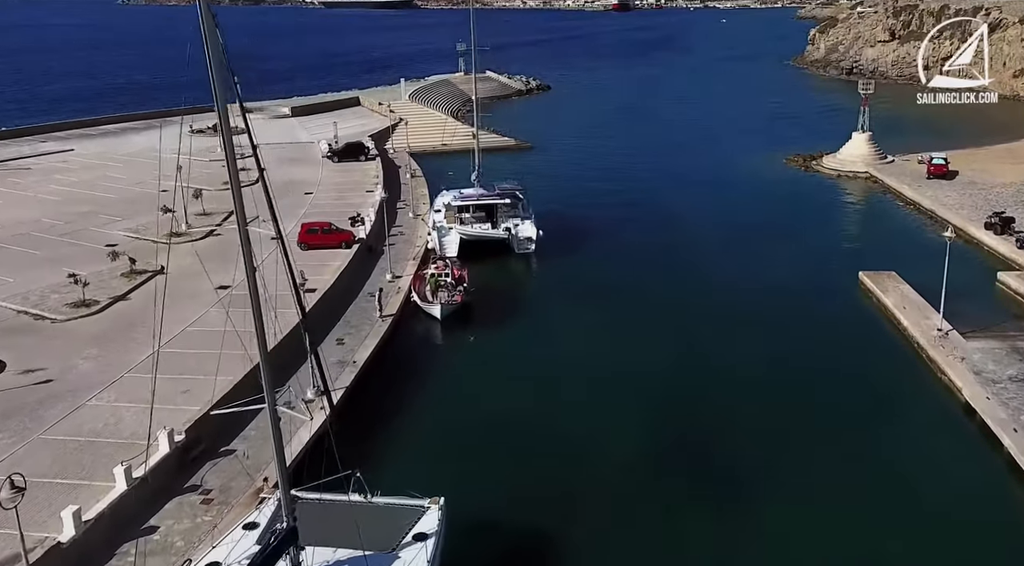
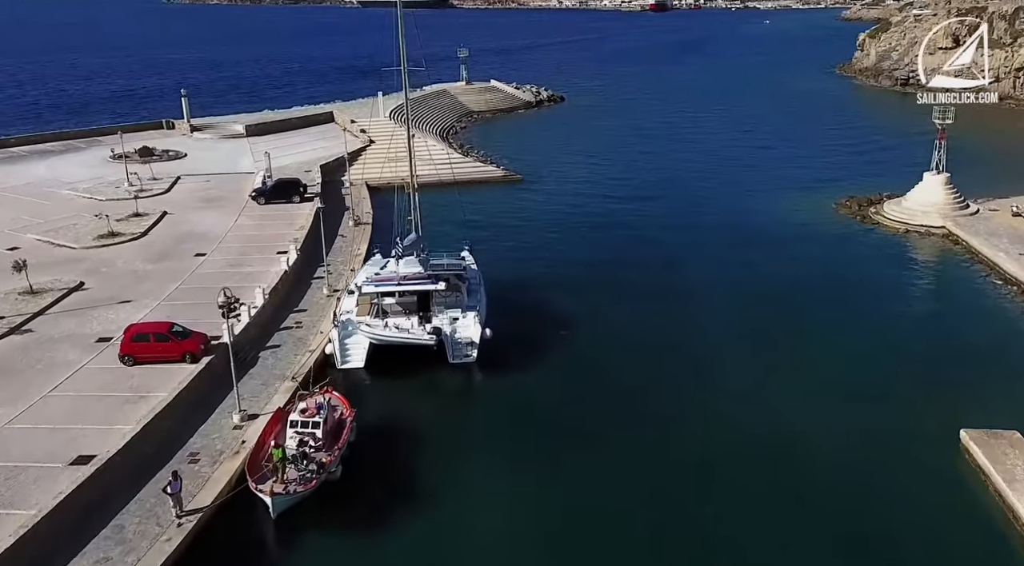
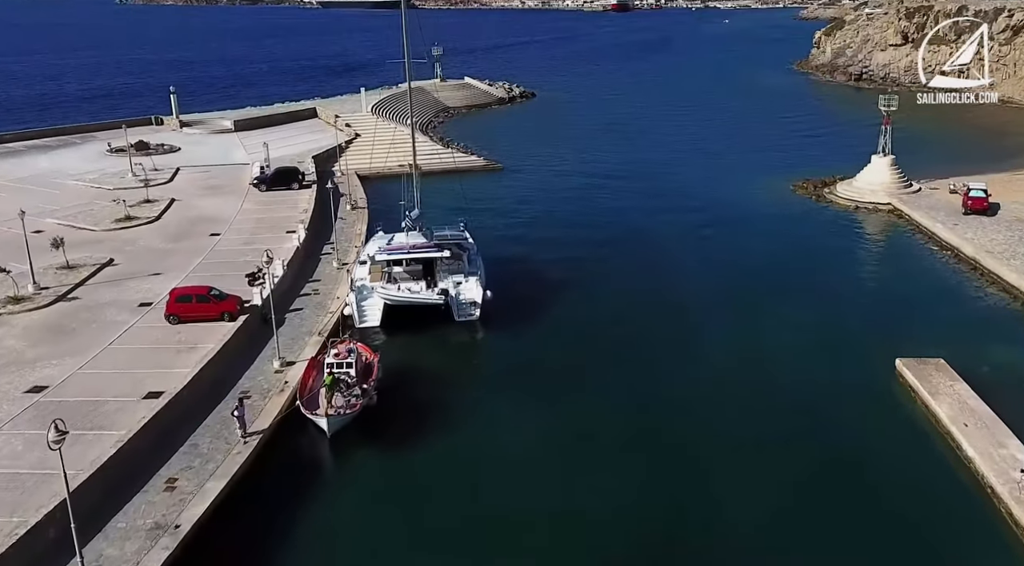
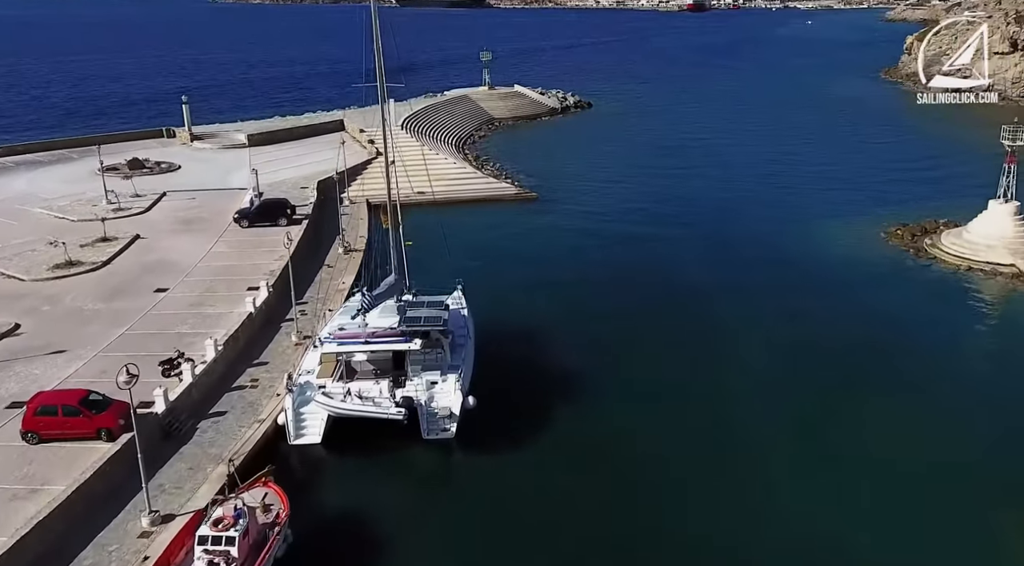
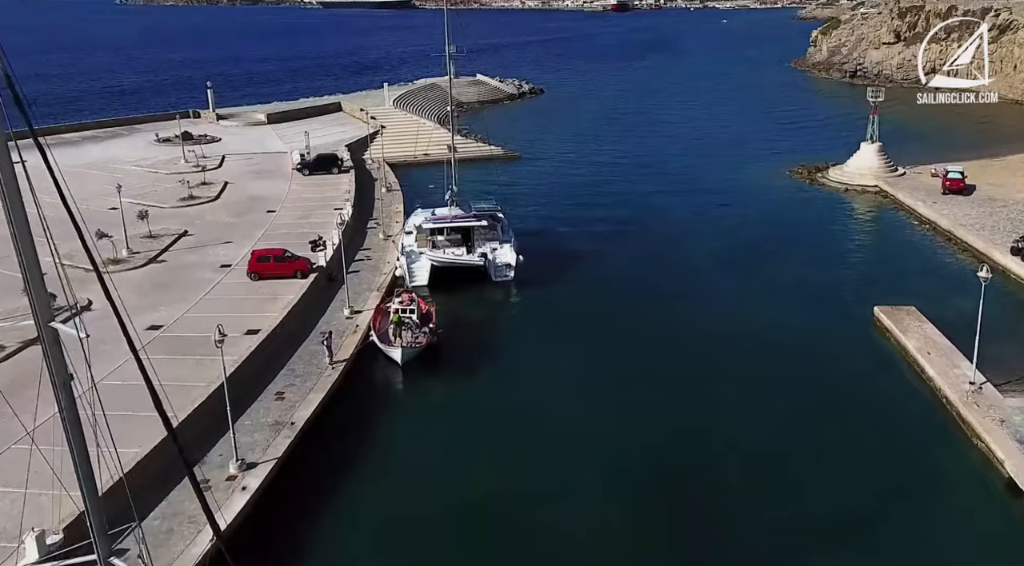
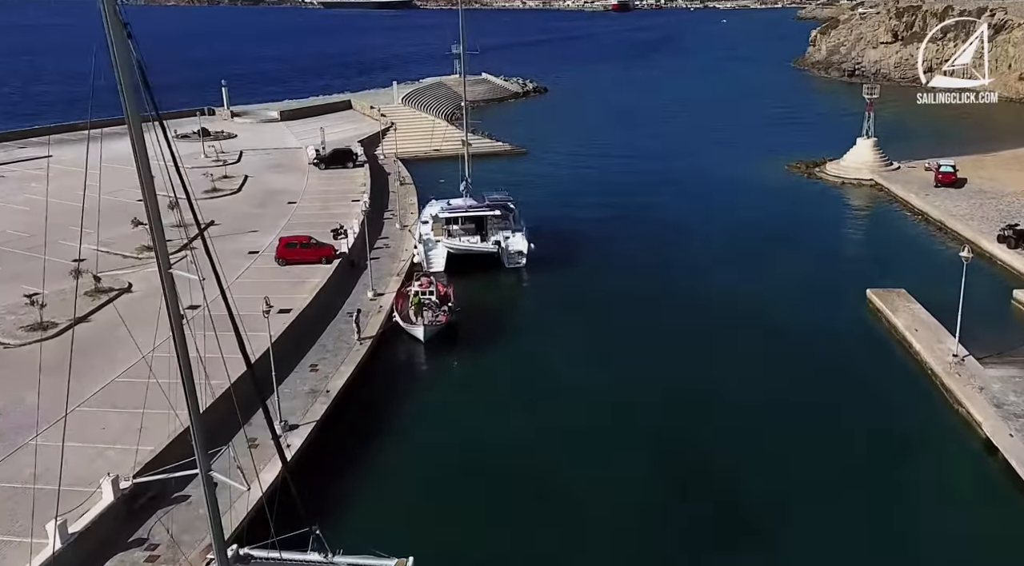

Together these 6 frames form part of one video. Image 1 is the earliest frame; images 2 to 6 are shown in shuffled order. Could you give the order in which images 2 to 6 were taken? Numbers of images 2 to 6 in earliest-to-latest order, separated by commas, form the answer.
6, 5, 3, 2, 4
